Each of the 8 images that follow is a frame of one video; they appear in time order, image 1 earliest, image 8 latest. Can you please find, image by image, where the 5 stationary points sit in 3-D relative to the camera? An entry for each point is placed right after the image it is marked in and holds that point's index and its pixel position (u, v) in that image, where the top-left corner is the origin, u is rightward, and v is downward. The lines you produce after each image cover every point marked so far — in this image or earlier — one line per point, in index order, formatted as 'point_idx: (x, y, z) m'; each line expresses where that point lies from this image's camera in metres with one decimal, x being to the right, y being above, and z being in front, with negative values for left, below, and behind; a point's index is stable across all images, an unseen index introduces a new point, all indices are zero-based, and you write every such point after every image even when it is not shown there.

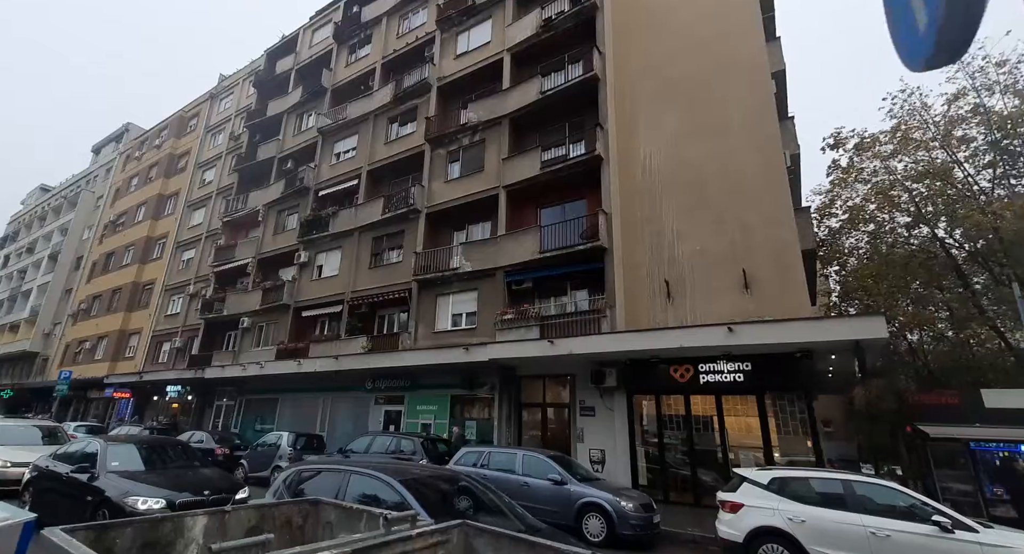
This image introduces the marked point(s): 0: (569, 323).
0: (+1.6, -1.3, +13.3) m
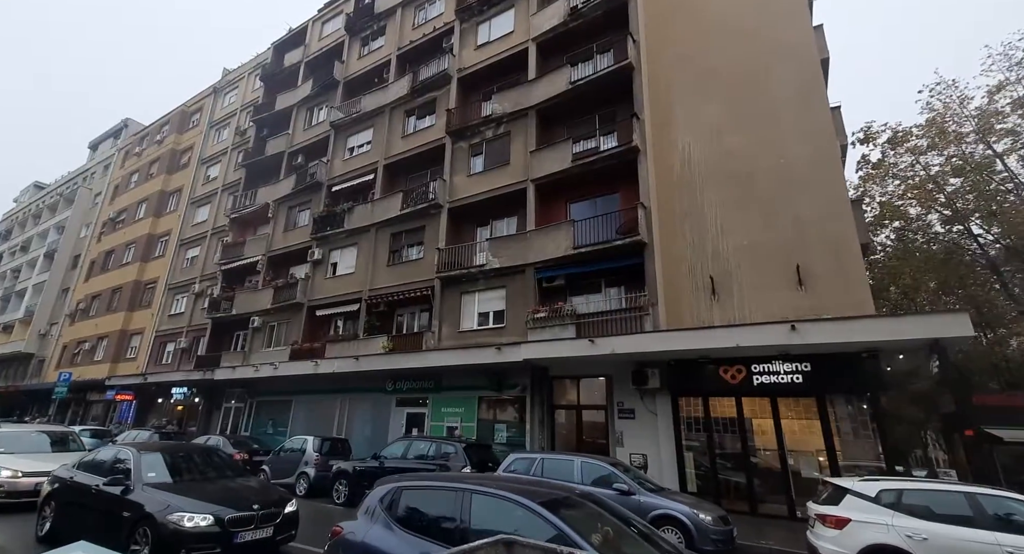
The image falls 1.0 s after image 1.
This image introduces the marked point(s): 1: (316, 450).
0: (+2.5, -1.2, +12.7) m
1: (-5.0, -4.4, +12.2) m
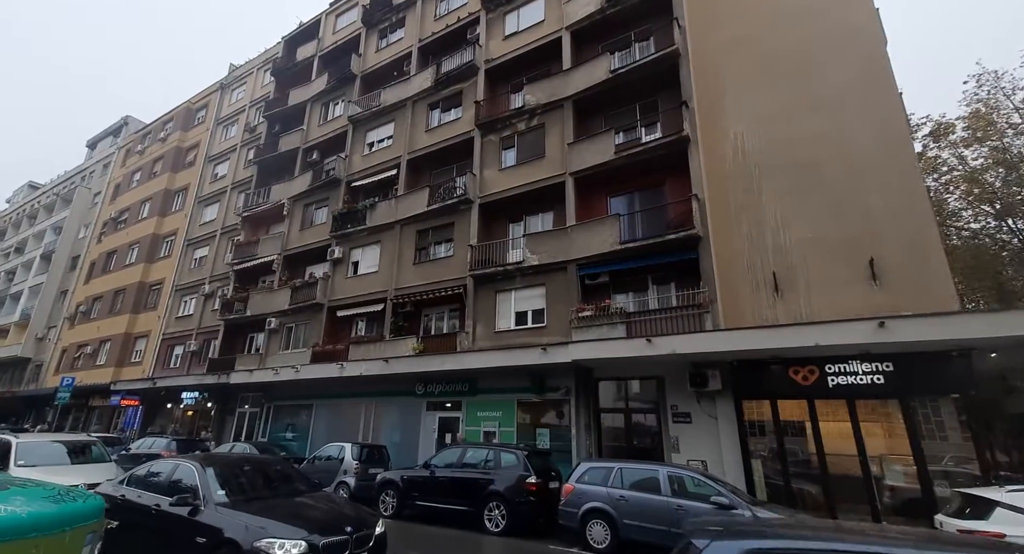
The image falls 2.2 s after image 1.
0: (+3.8, -1.1, +12.1) m
1: (-3.7, -4.3, +11.4) m
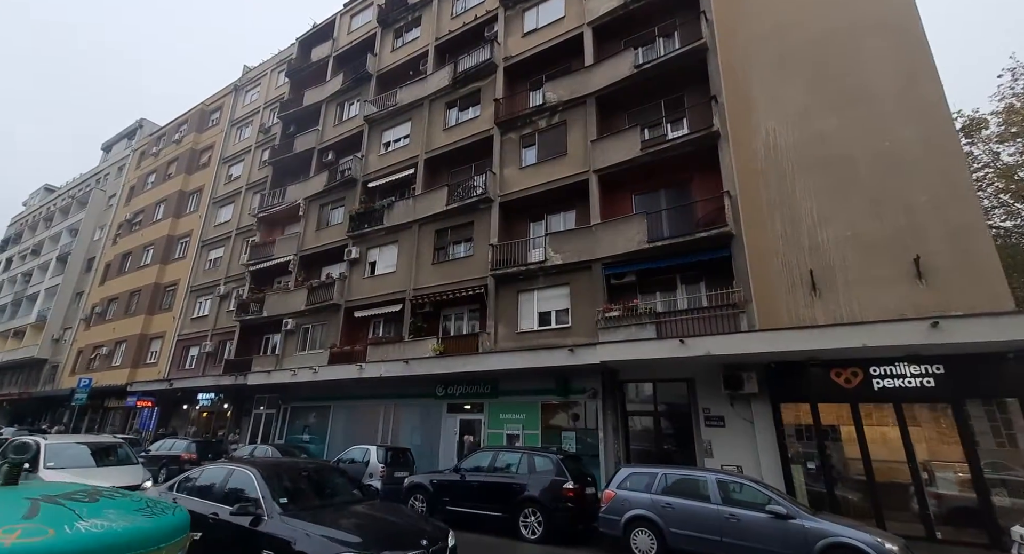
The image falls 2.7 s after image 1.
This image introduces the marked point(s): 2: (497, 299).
0: (+4.4, -1.1, +11.7) m
1: (-3.1, -4.3, +11.2) m
2: (-0.5, -0.7, +15.5) m
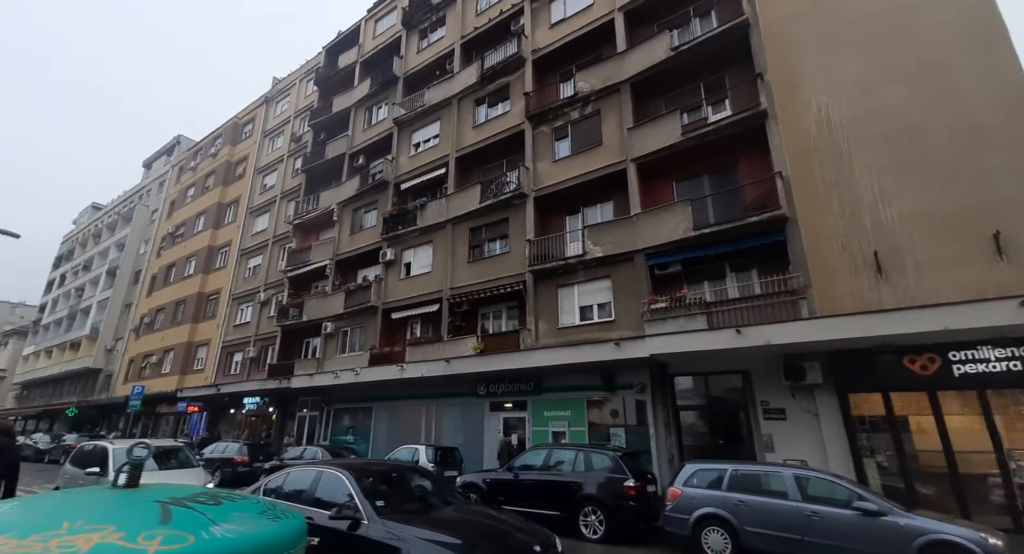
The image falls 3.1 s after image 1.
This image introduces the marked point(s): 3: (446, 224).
0: (+5.5, -0.8, +11.2) m
1: (-1.9, -4.2, +11.1) m
2: (+0.8, -0.6, +15.3) m
3: (-2.6, +2.1, +18.8) m
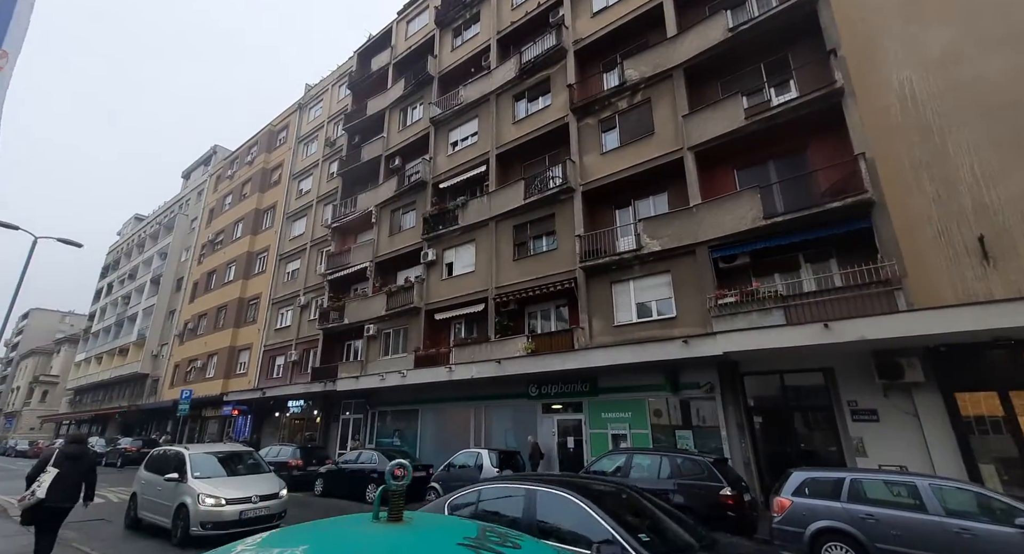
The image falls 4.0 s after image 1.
0: (+6.9, -0.6, +10.4) m
1: (-0.5, -4.2, +10.6) m
2: (+2.4, -0.5, +14.7) m
3: (-0.9, +2.1, +18.4) m
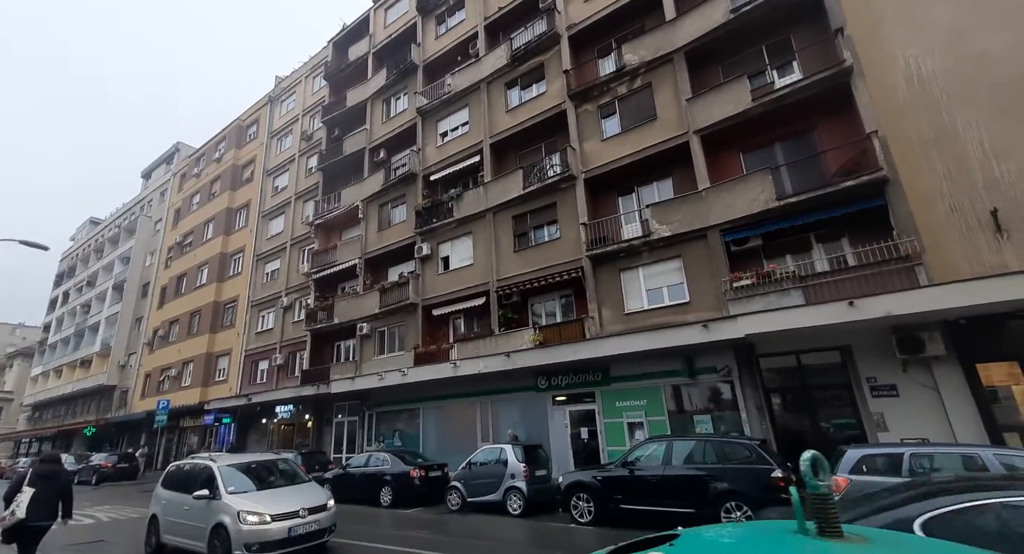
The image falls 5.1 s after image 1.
0: (+7.3, -0.1, +10.5) m
1: (+0.1, -4.0, +10.3) m
2: (+2.6, -0.1, +14.5) m
3: (-1.0, +2.4, +18.0) m
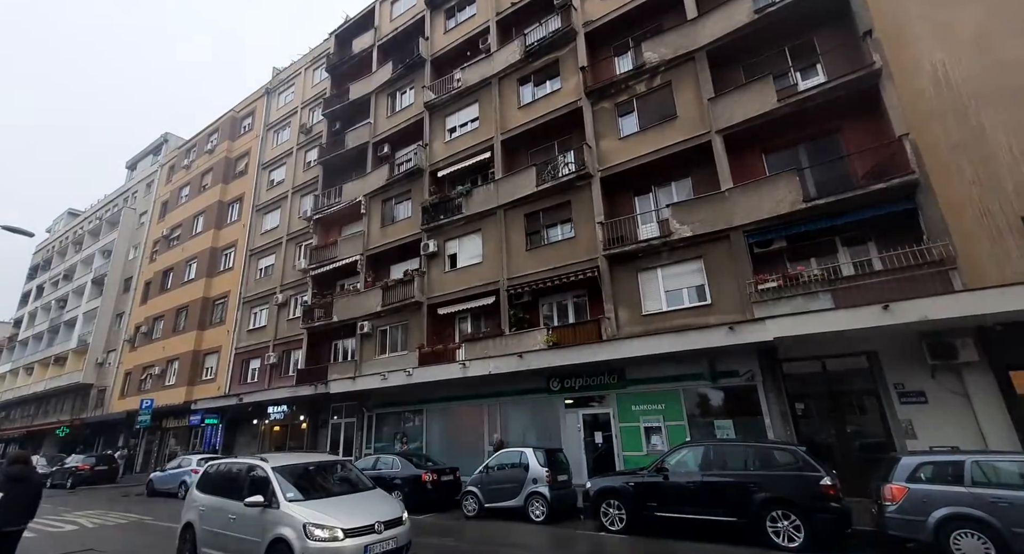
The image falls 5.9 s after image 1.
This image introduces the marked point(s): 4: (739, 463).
0: (+7.9, -0.2, +10.3) m
1: (+0.6, -3.9, +9.9) m
2: (+3.0, -0.1, +14.2) m
3: (-0.6, +2.4, +17.6) m
4: (+3.6, -3.0, +7.9) m
